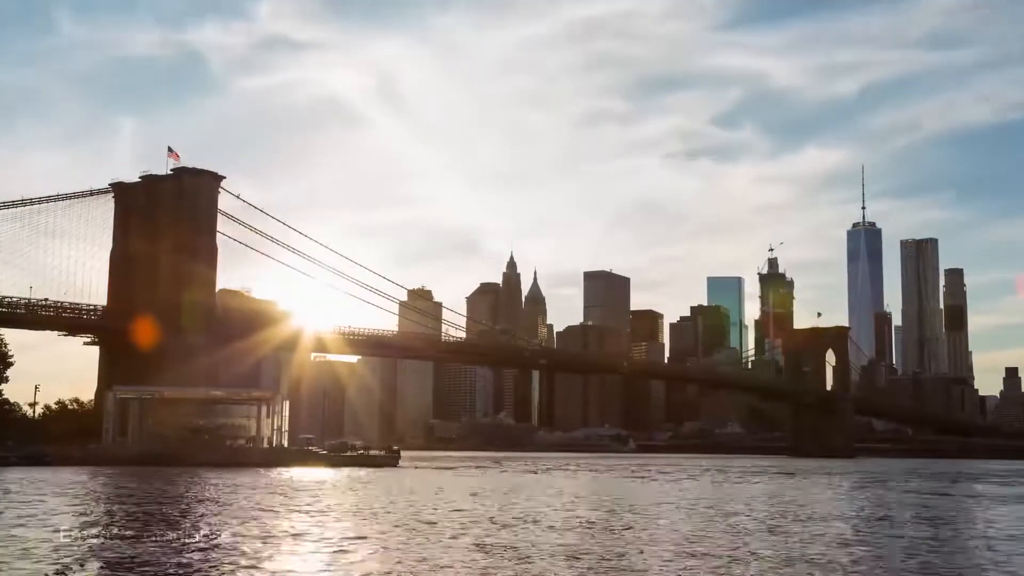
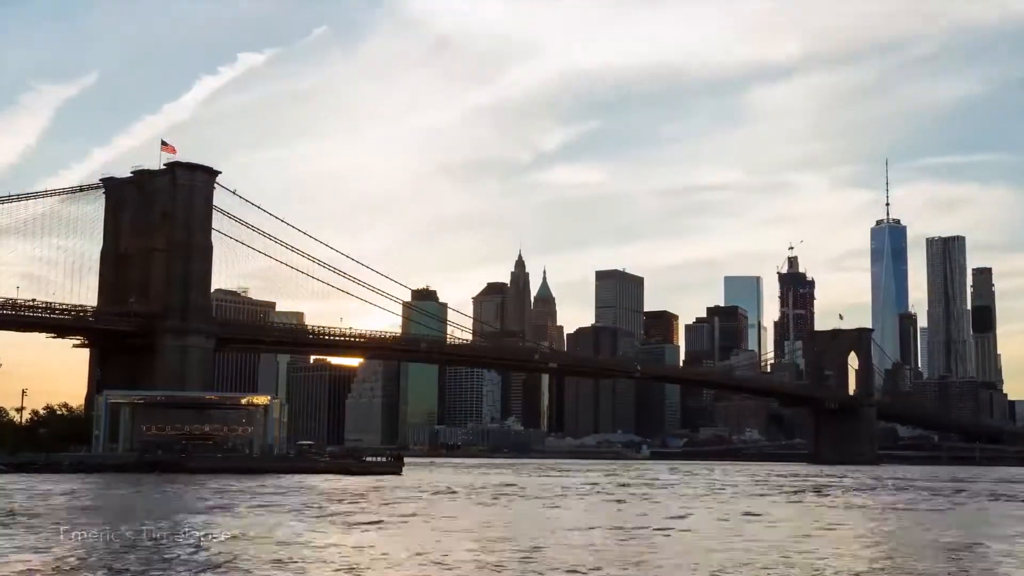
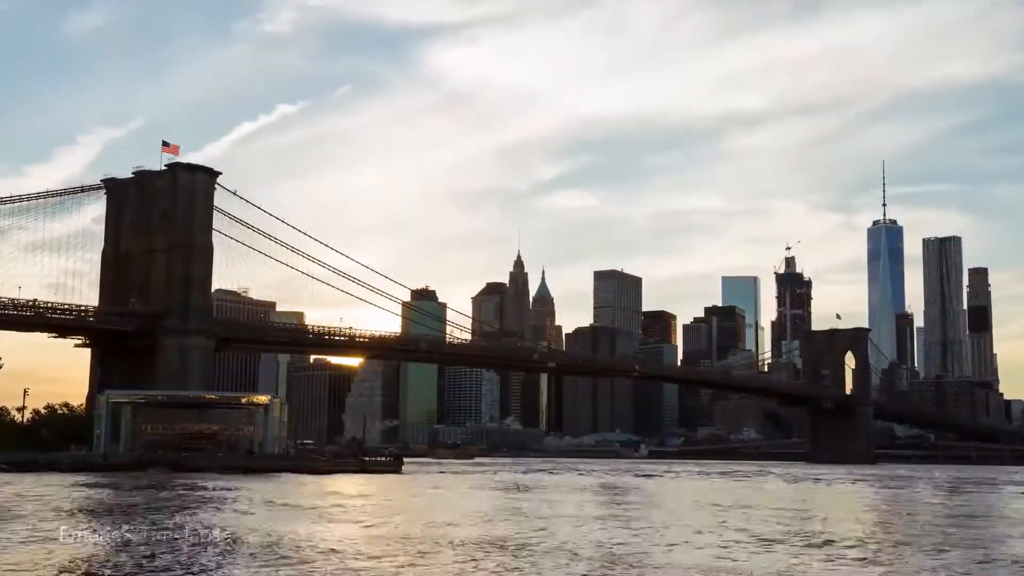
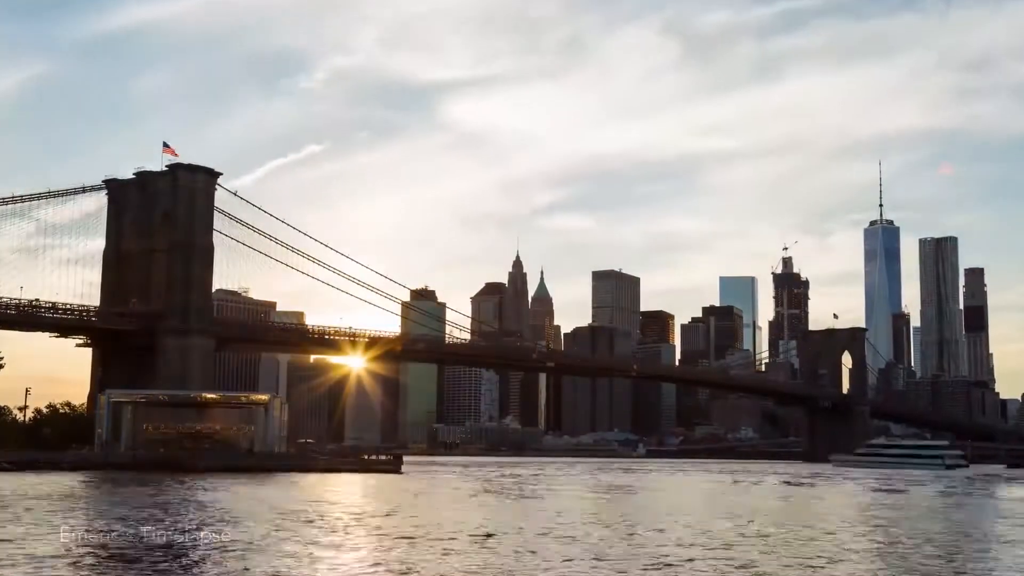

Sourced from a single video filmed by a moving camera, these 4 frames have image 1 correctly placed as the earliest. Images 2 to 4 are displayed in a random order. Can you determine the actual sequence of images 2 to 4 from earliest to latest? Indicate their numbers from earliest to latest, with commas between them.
4, 3, 2
